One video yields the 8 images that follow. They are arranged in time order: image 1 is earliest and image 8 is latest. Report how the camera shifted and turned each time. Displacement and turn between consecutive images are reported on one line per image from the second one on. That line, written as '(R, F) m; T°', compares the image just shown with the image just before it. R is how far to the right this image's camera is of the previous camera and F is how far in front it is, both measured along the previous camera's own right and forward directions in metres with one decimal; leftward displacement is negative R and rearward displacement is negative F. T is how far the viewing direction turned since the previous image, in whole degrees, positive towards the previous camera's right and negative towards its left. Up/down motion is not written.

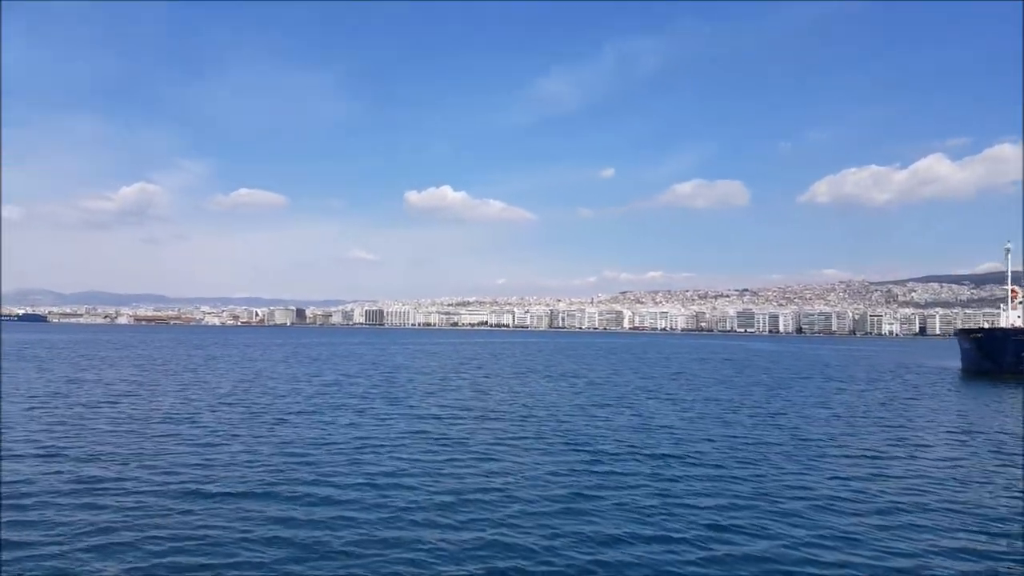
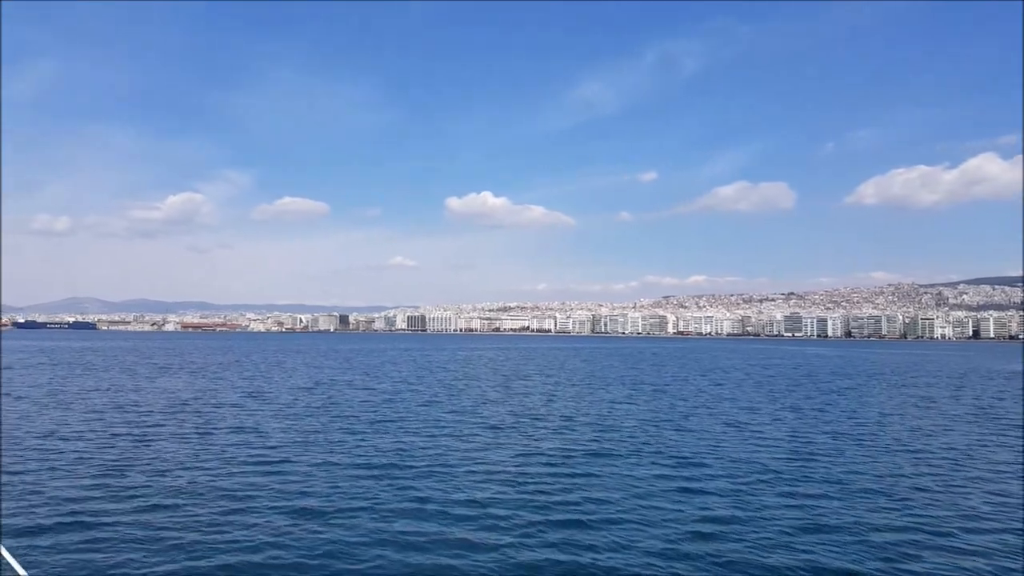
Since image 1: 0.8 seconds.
(-0.5, +0.5) m; -3°
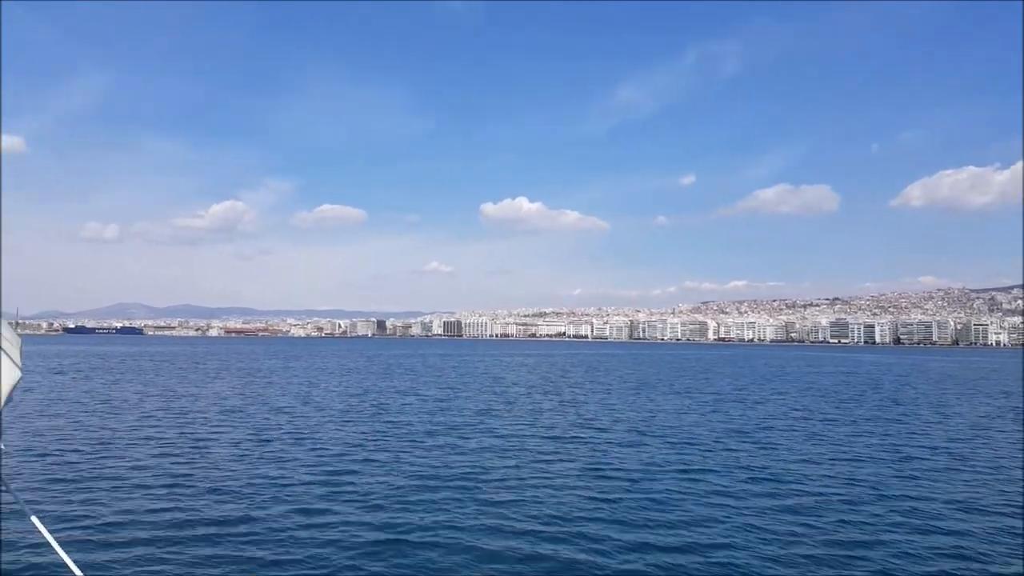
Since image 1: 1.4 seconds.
(-0.4, +0.4) m; -3°
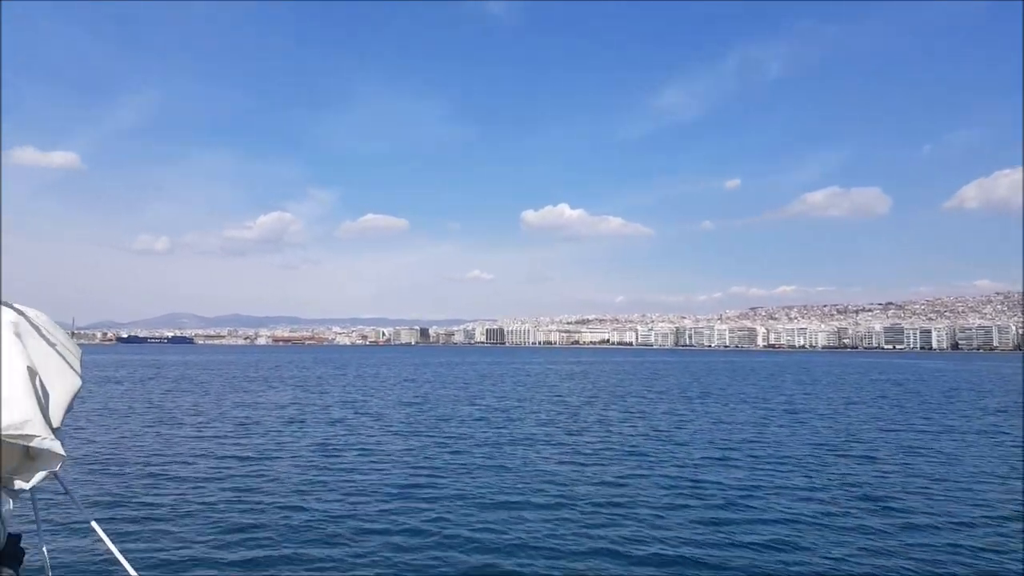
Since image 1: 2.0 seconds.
(-0.4, +0.4) m; -3°
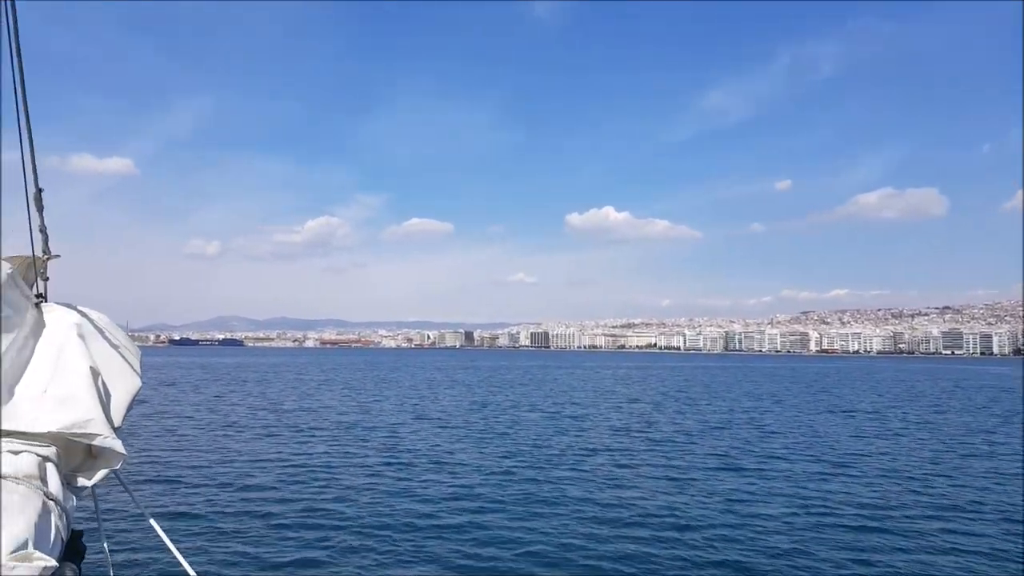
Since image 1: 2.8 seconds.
(-0.6, +0.2) m; -3°
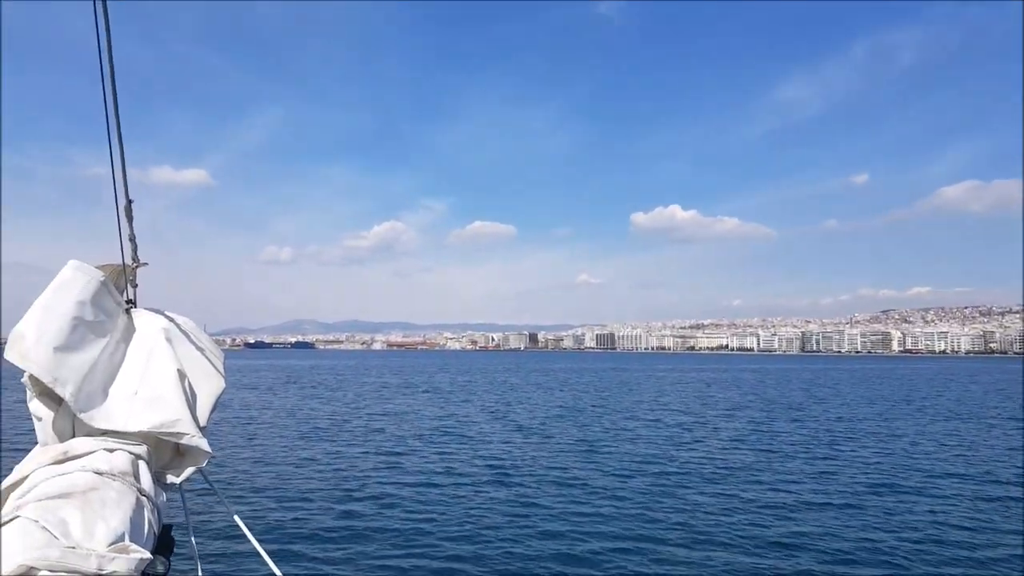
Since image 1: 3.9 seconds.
(-0.8, +0.1) m; -5°
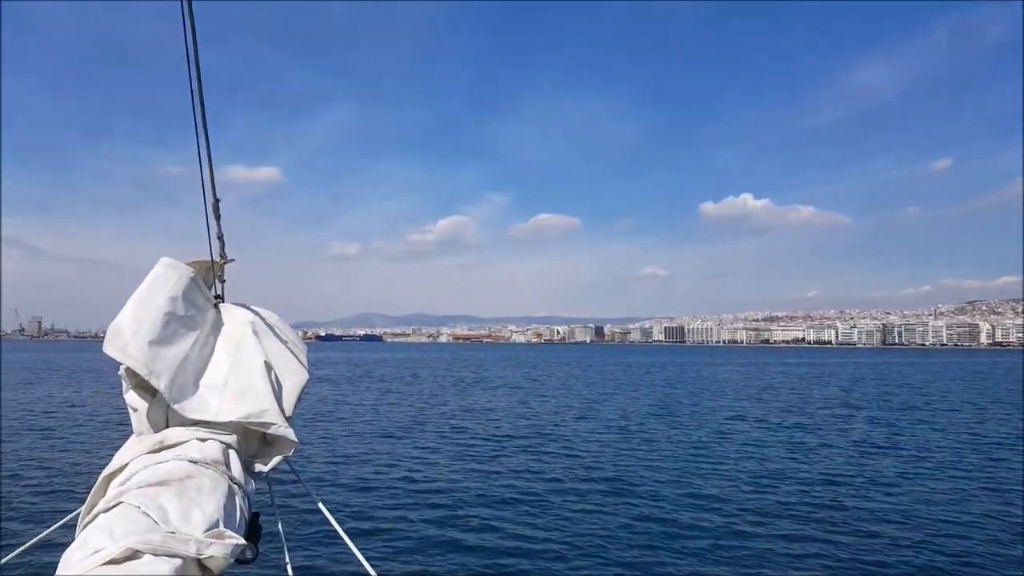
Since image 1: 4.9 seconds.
(-1.0, -0.3) m; -5°
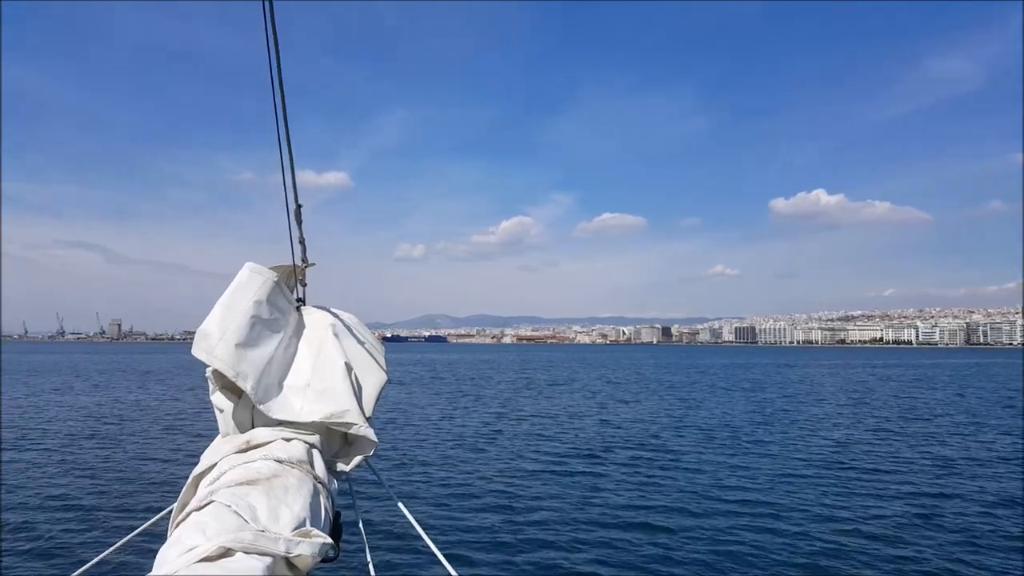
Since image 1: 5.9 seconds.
(-1.4, +0.7) m; -5°
